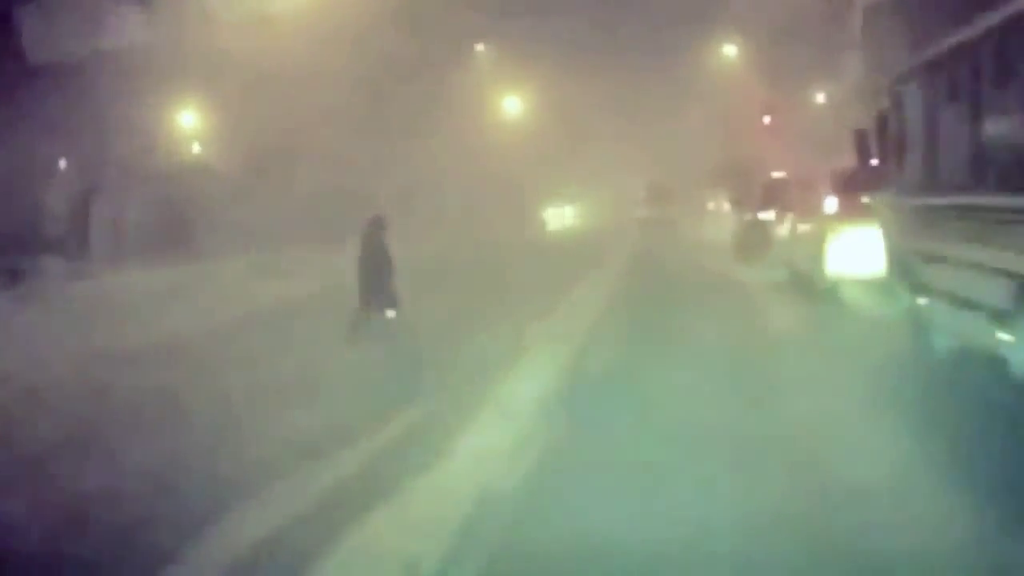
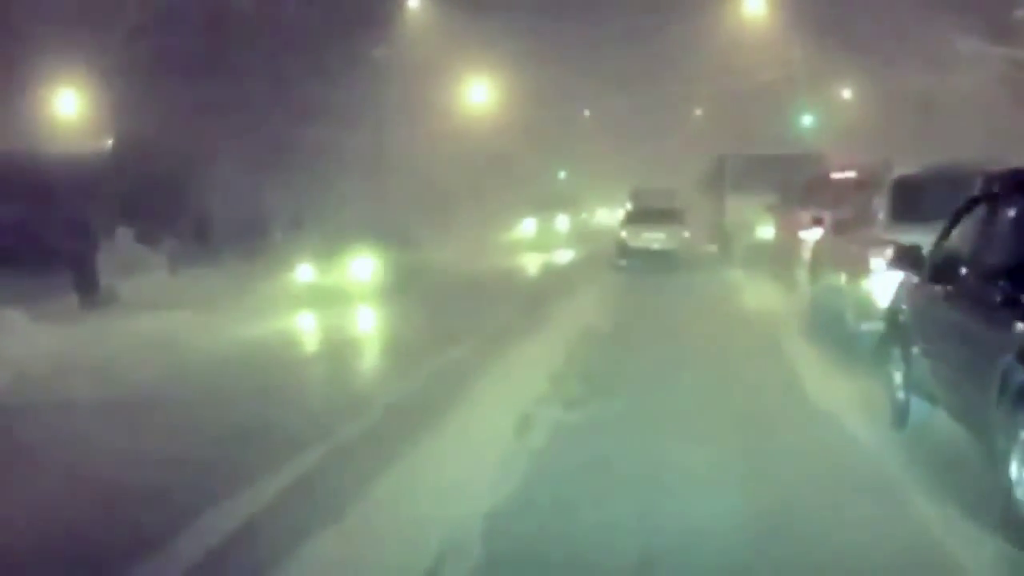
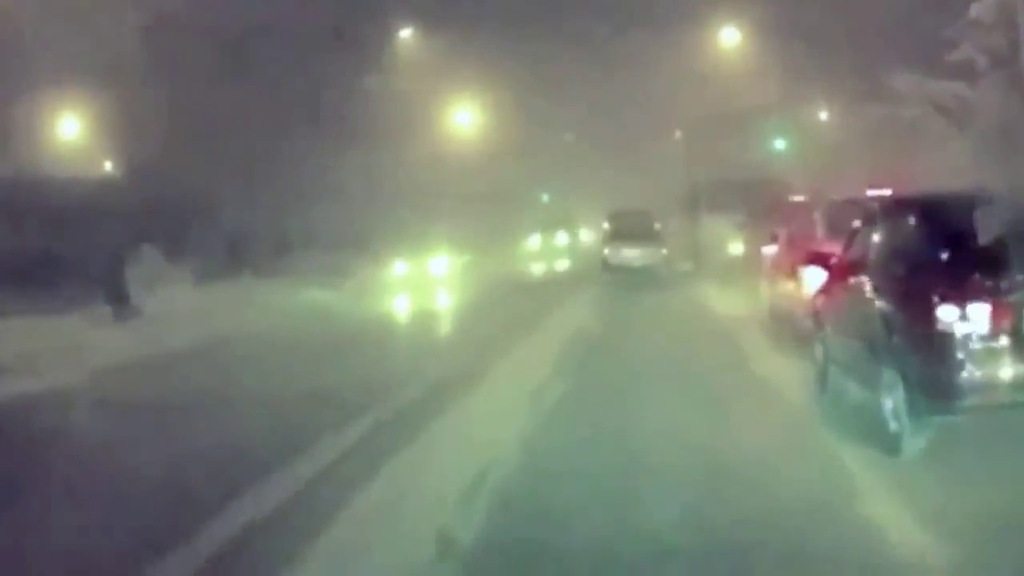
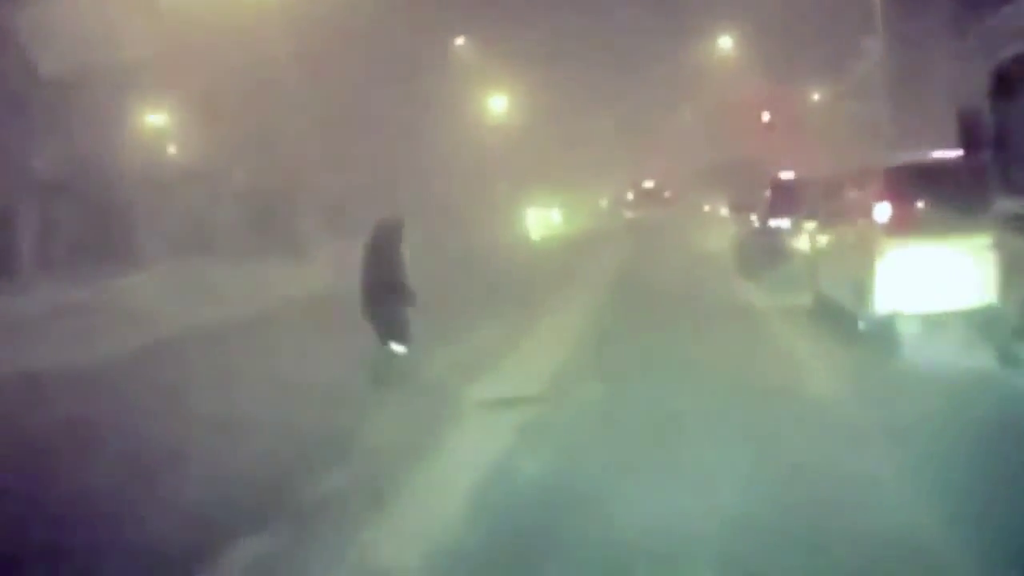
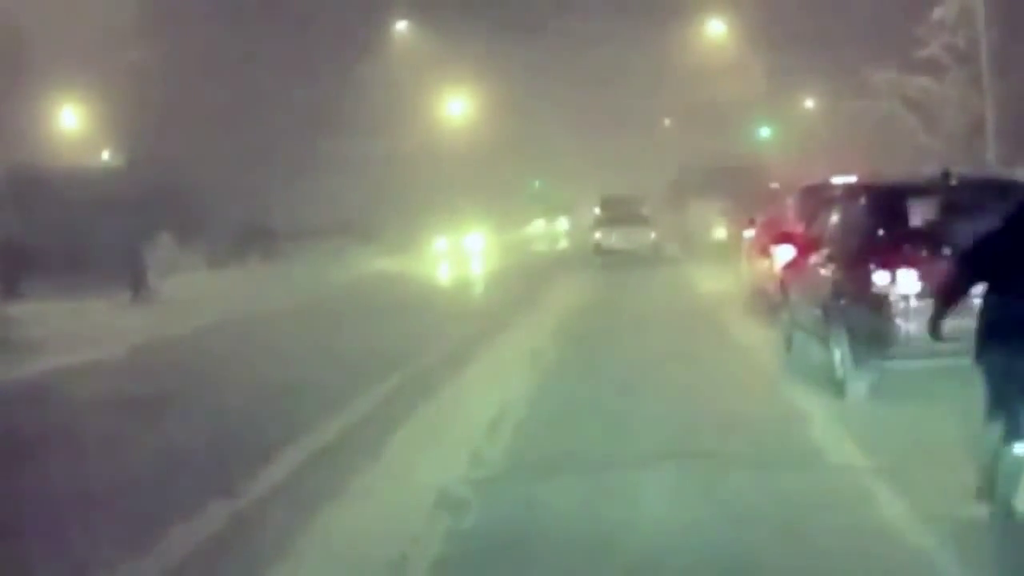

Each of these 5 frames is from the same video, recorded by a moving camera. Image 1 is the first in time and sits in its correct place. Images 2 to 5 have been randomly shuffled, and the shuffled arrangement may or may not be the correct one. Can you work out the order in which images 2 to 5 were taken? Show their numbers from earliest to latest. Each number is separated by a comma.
4, 5, 3, 2
